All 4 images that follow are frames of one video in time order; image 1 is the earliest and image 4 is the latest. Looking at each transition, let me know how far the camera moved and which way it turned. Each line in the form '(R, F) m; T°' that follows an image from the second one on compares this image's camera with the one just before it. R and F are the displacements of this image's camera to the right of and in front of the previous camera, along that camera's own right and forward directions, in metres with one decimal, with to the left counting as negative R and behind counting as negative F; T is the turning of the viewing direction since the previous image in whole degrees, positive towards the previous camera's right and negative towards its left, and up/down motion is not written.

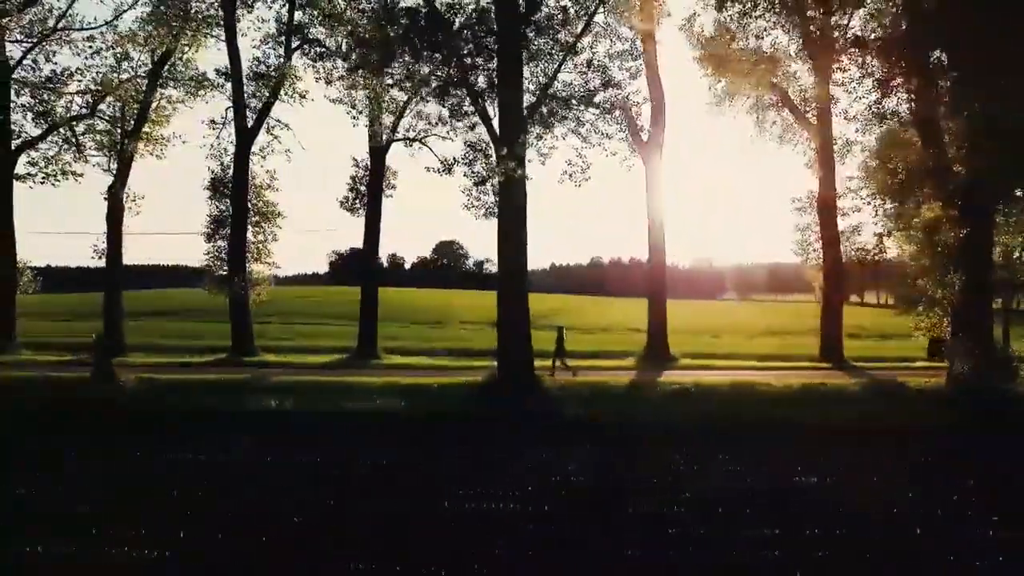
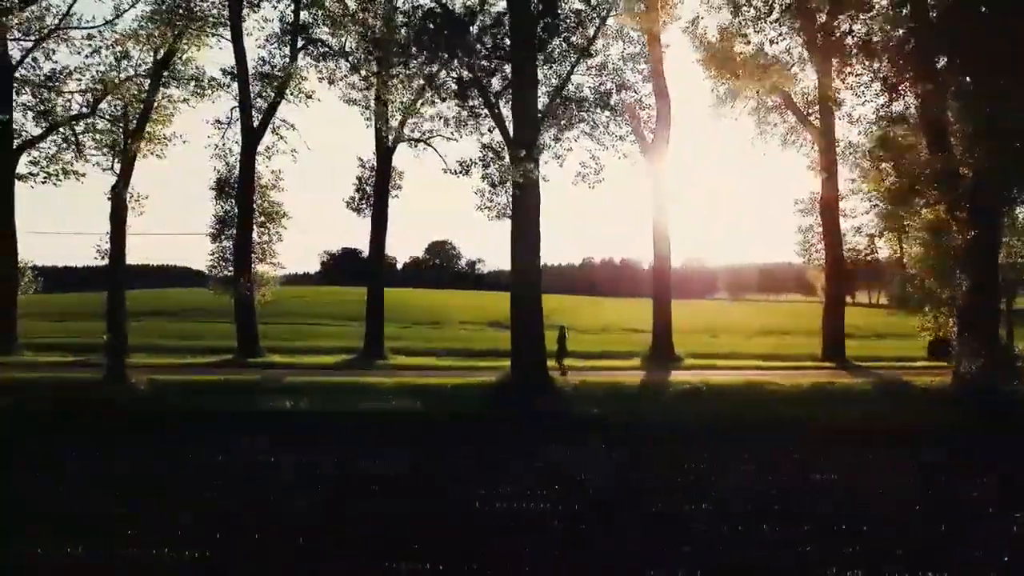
(-0.4, -0.1) m; +1°
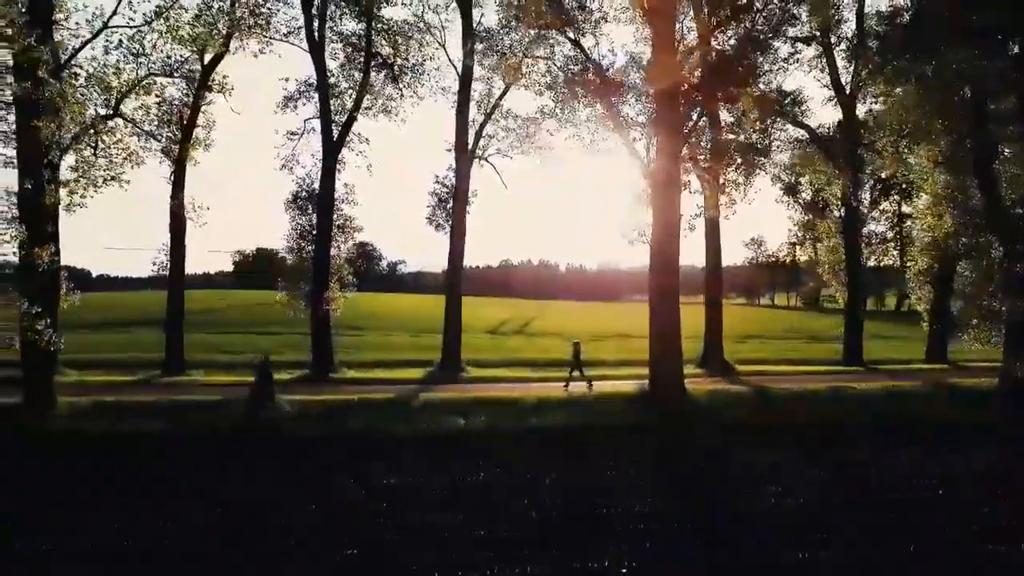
(-3.9, -0.1) m; +13°
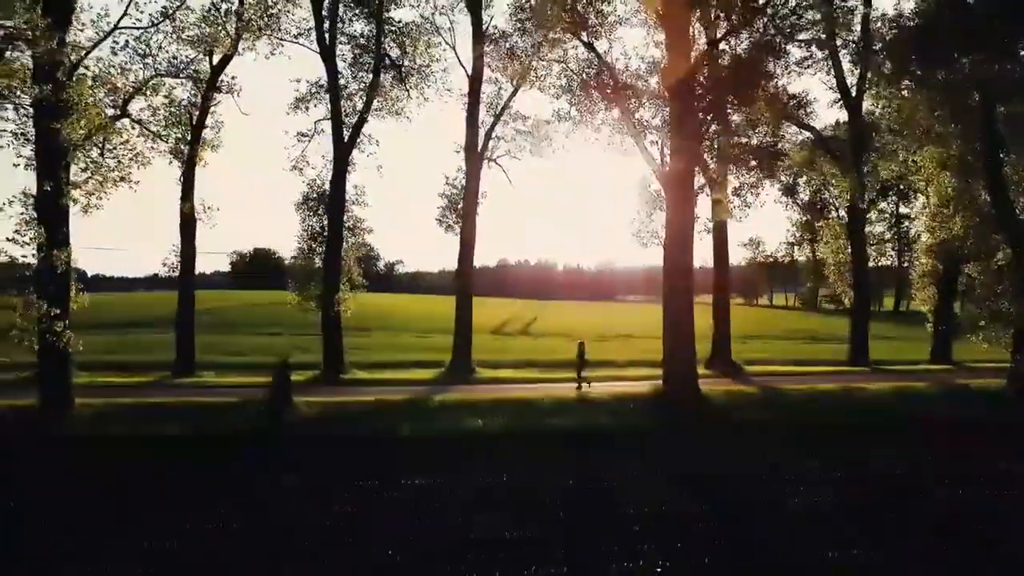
(-0.3, 0.0) m; +1°
